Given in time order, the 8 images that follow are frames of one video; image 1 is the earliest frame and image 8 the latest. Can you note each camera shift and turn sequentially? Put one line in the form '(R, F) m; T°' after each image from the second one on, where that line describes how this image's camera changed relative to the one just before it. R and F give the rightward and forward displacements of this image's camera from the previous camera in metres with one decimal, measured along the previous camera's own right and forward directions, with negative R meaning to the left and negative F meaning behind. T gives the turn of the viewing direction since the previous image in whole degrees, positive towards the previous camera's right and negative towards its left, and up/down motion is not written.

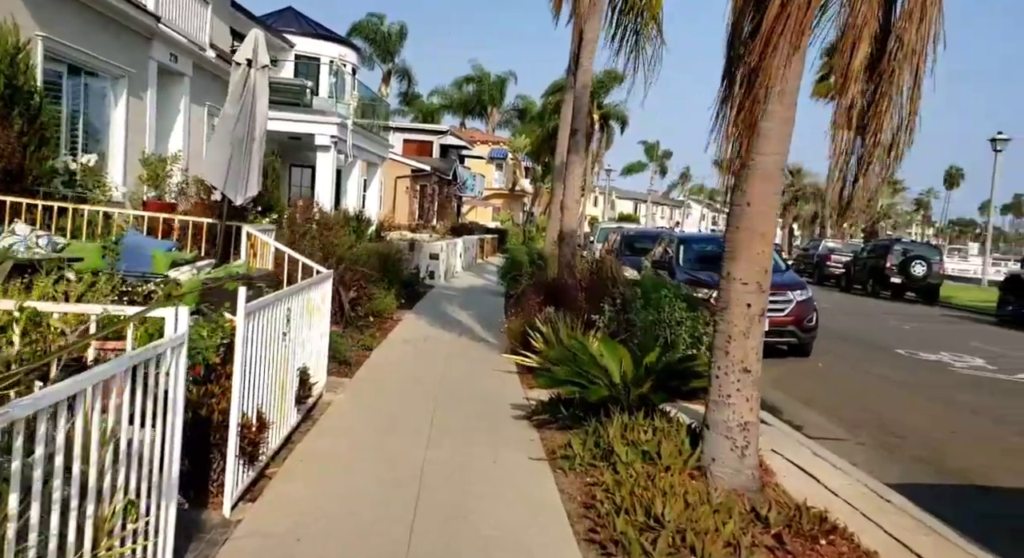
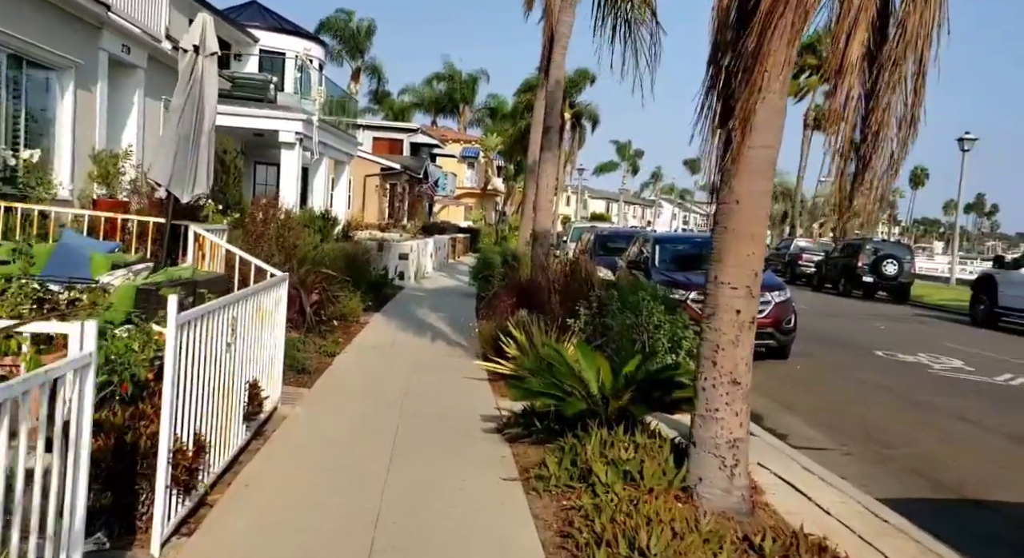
(0.0, +0.4) m; +2°
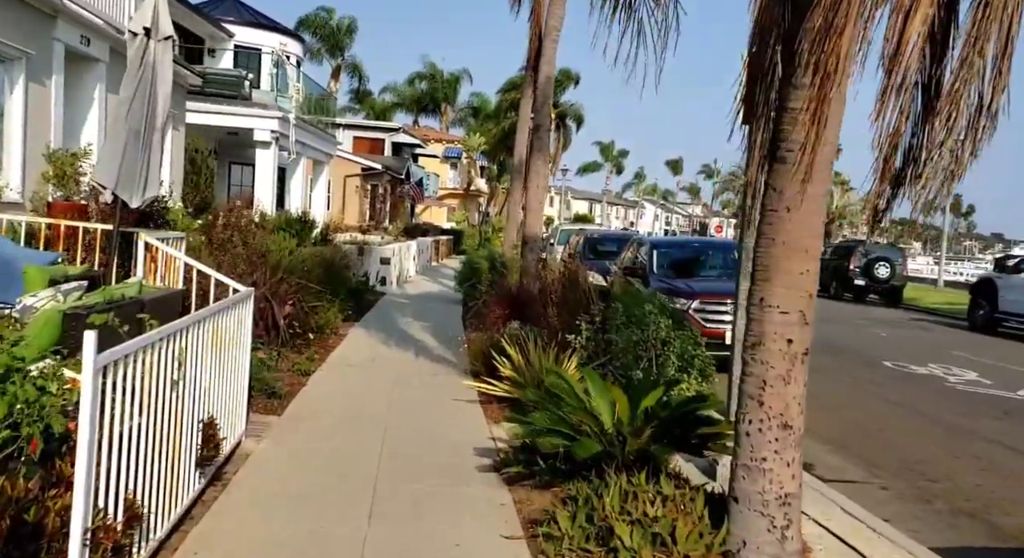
(-0.1, +0.7) m; +1°
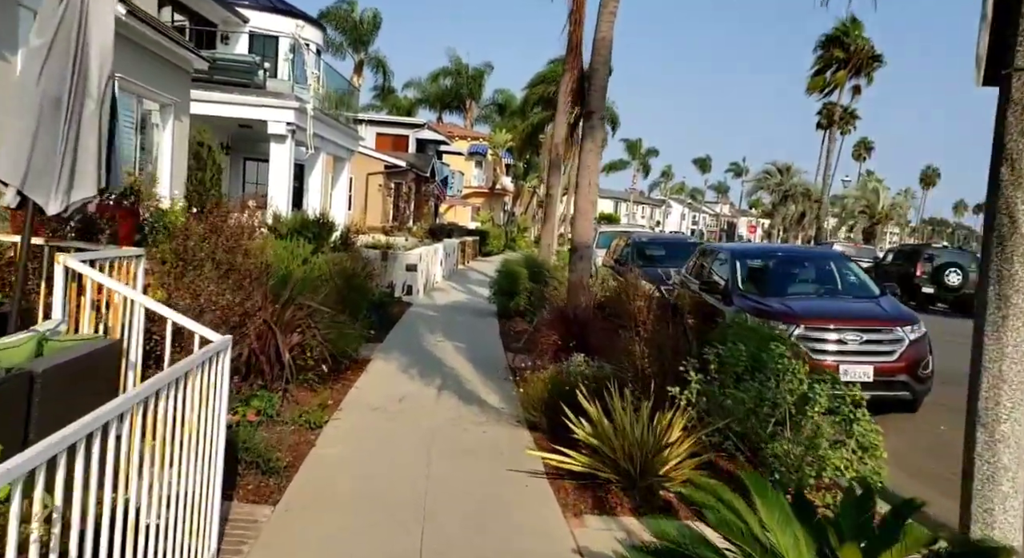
(-0.4, +1.9) m; -2°
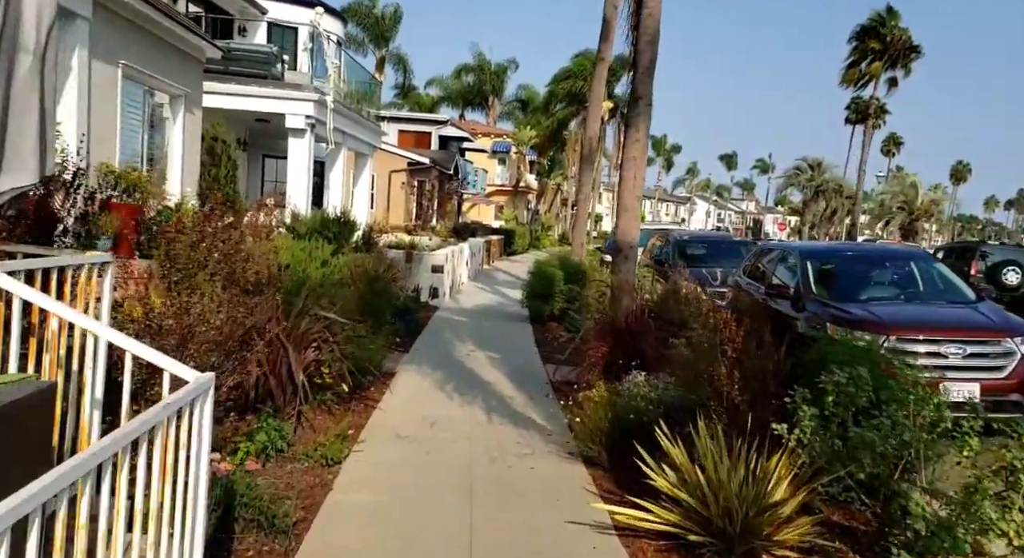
(-0.2, +1.0) m; -2°
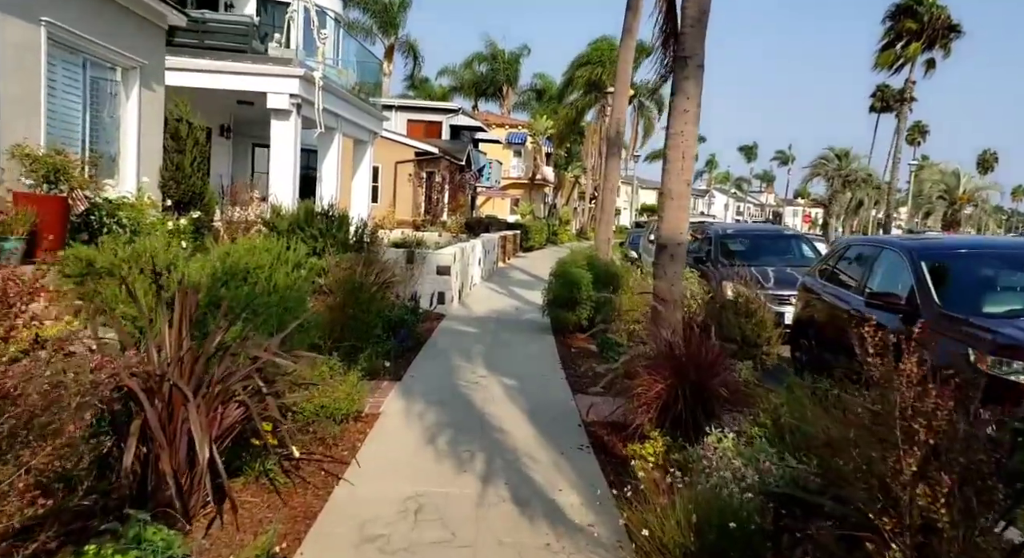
(0.0, +2.1) m; -1°
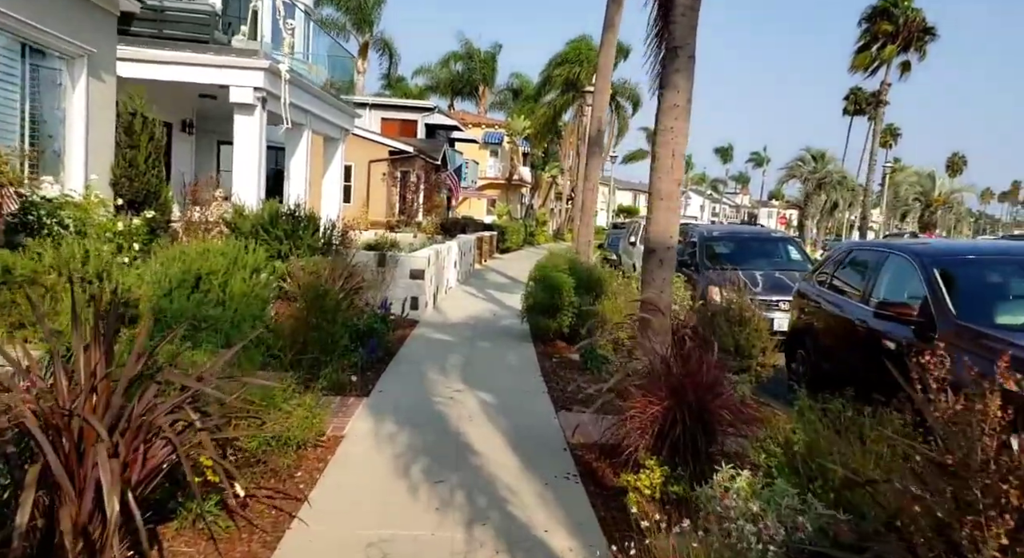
(0.0, +0.6) m; +2°
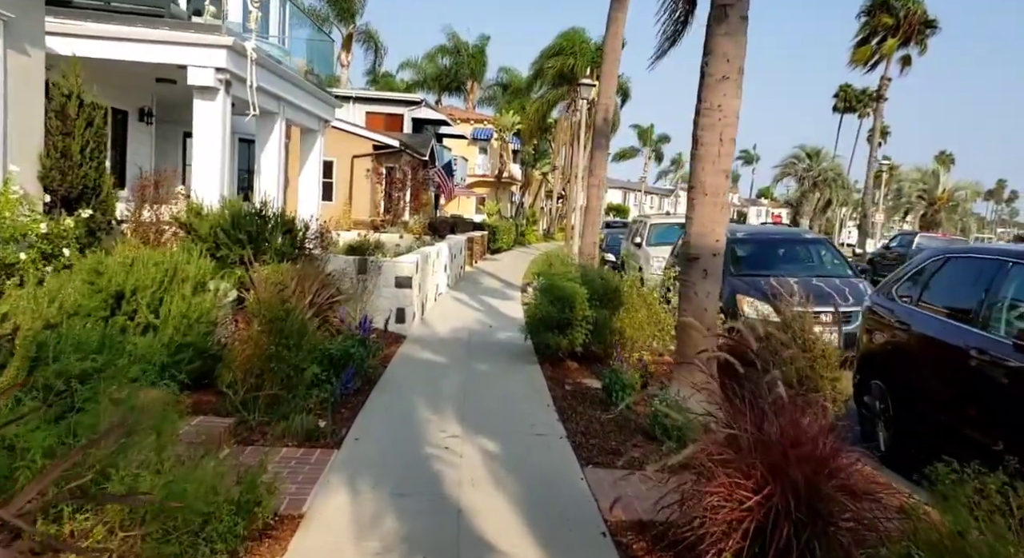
(-0.2, +1.6) m; +1°
